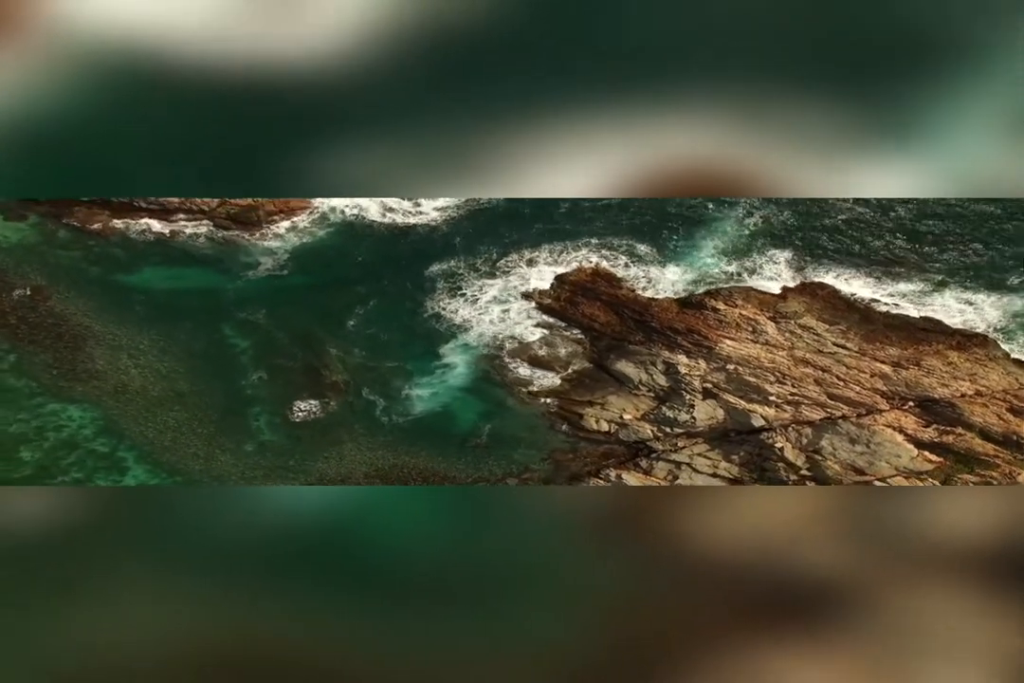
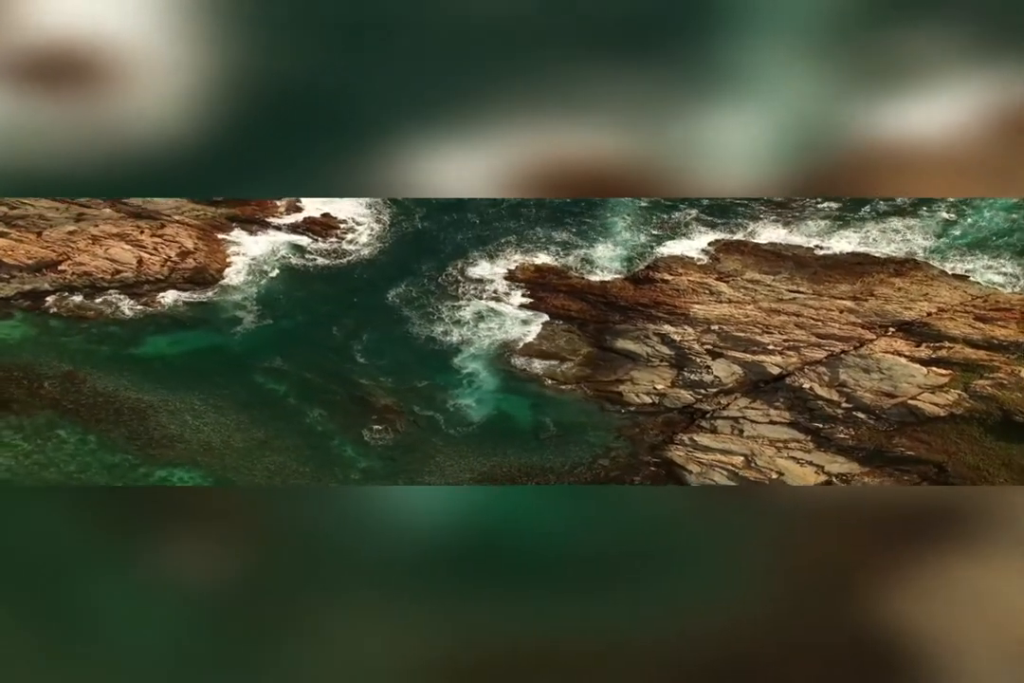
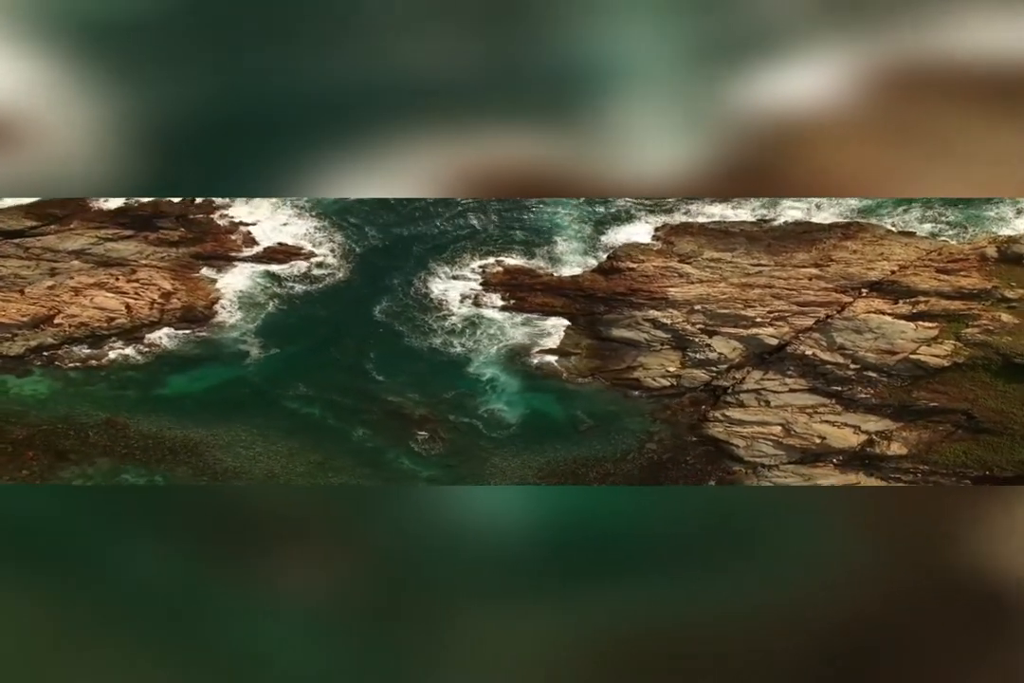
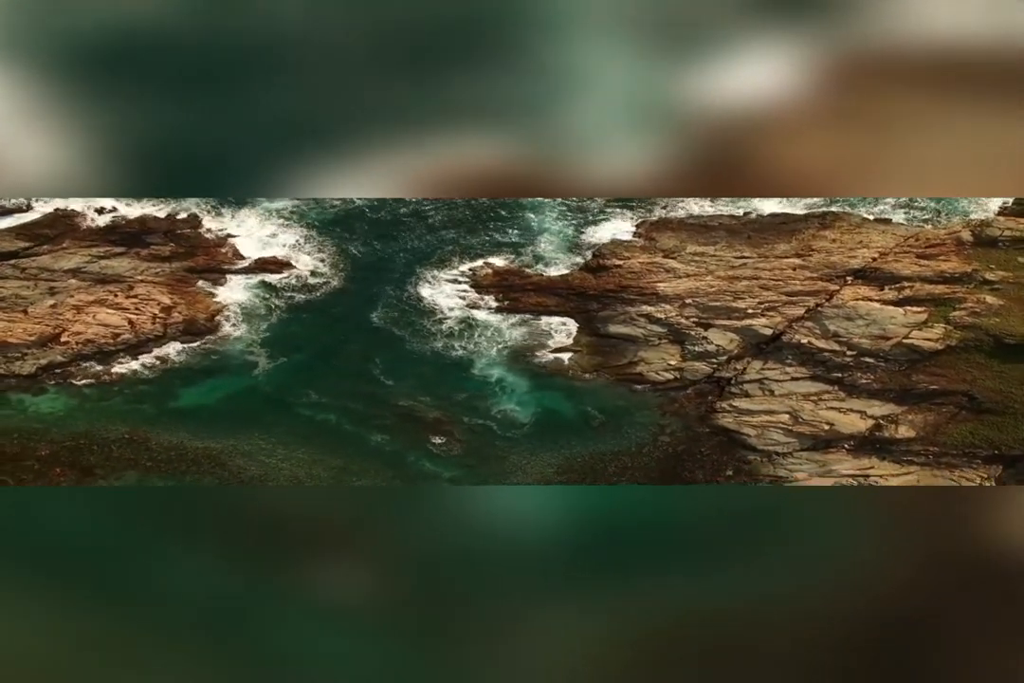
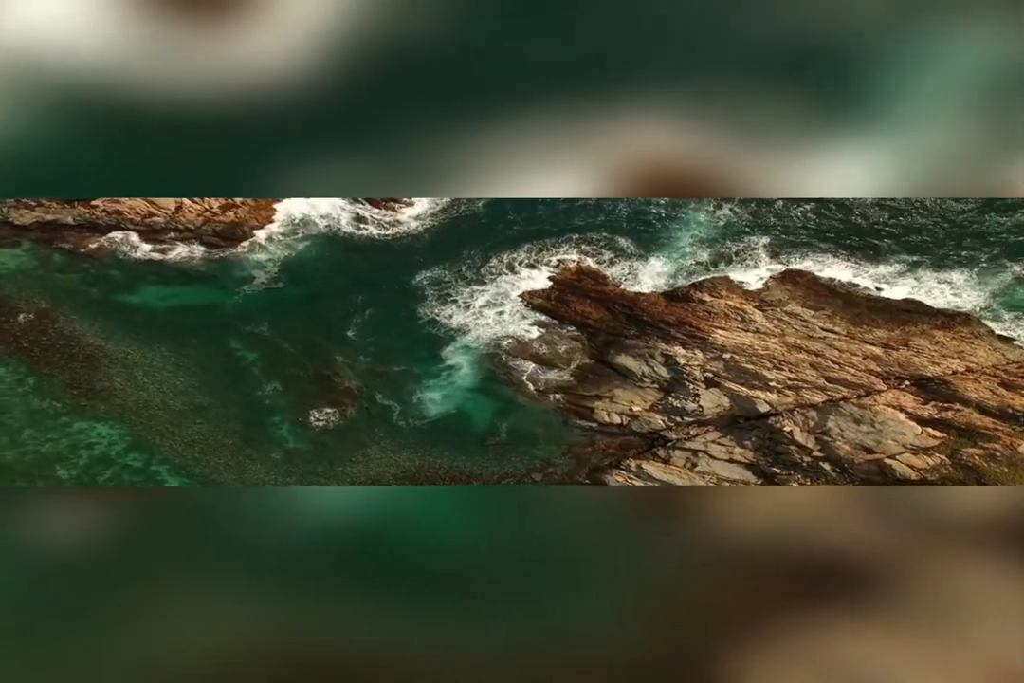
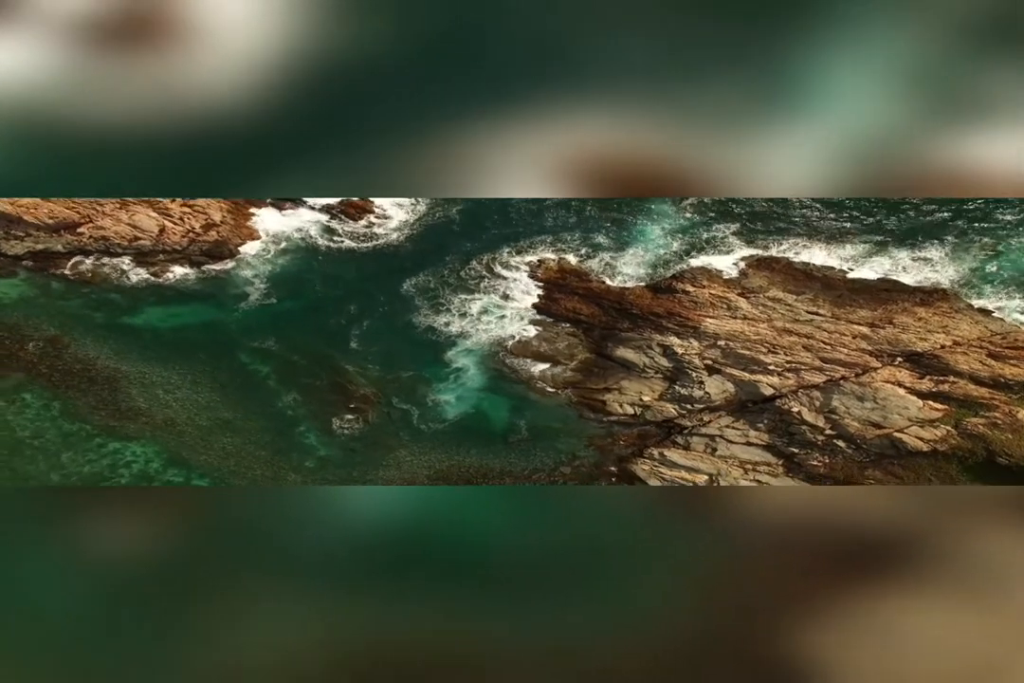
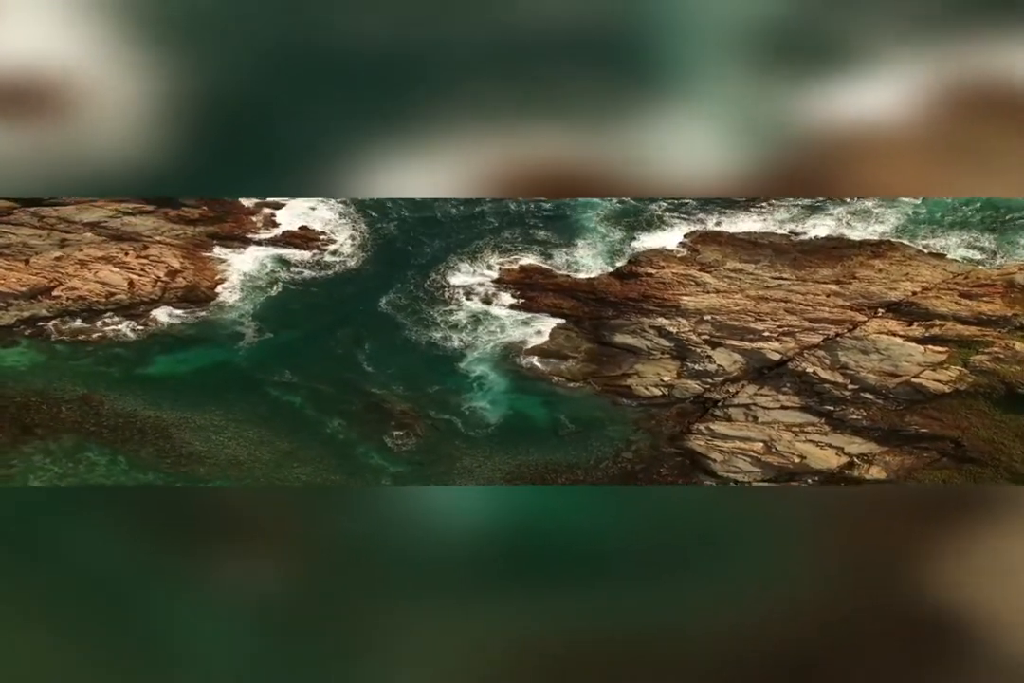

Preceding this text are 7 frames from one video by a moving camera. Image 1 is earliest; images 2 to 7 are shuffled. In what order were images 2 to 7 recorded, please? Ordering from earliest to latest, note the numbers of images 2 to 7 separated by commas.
5, 6, 2, 7, 3, 4
